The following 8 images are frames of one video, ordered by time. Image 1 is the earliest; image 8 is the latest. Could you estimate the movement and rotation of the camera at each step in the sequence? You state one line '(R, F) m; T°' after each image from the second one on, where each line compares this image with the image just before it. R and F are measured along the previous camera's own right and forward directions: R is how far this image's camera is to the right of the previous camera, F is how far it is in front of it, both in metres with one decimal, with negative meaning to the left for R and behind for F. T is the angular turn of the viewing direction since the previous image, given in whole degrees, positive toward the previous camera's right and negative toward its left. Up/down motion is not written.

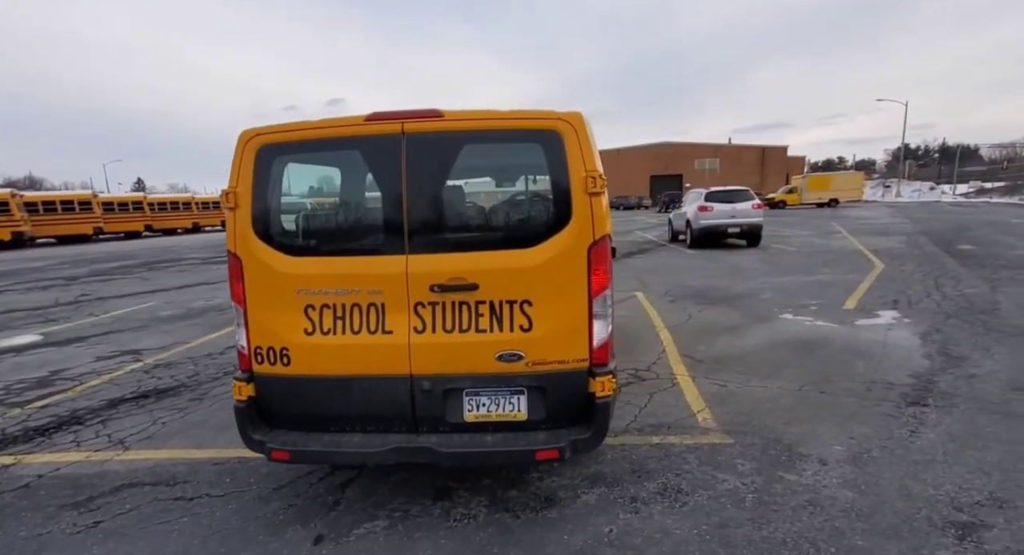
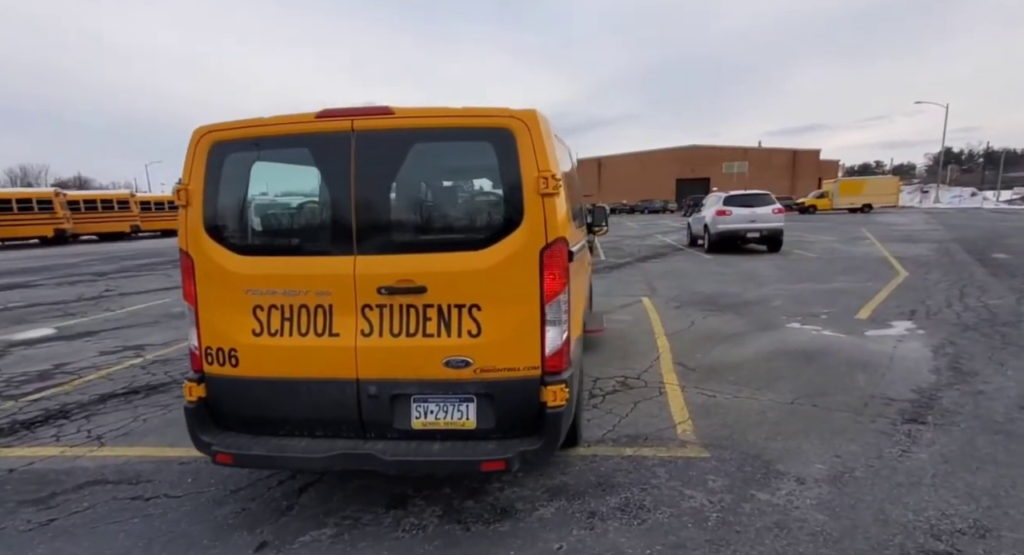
(+0.4, +0.1) m; -3°
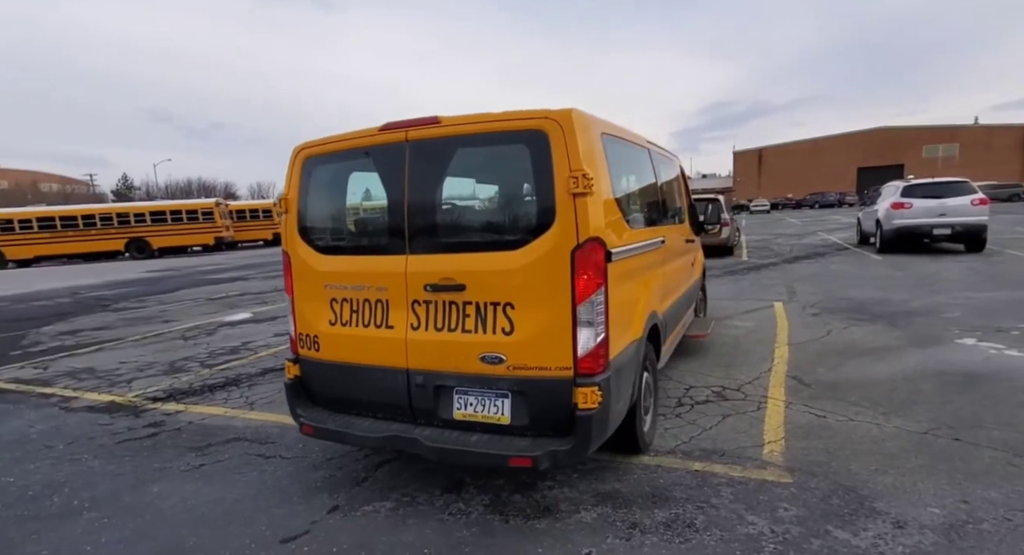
(+0.6, 0.0) m; -17°
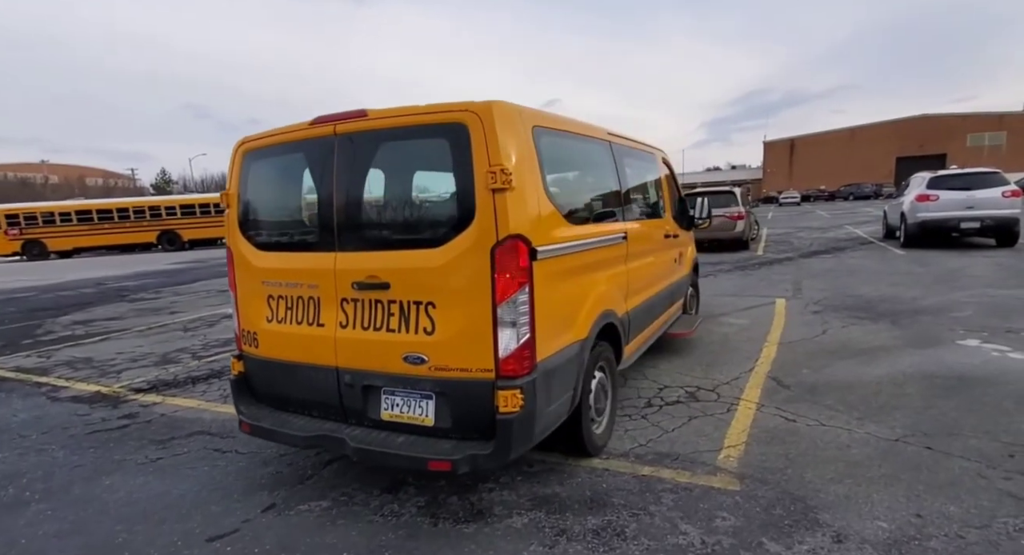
(+0.5, +0.1) m; -3°
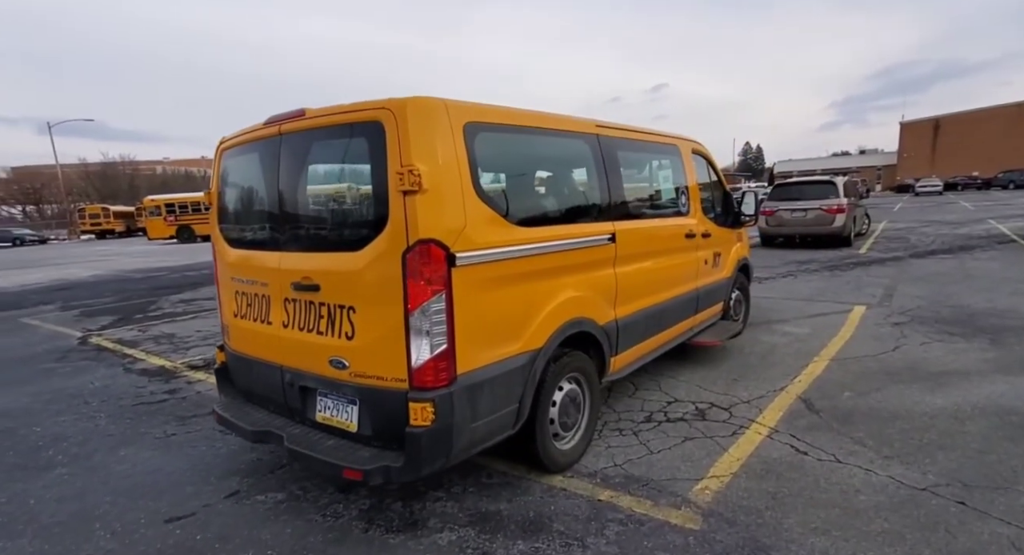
(+0.8, +0.2) m; -11°
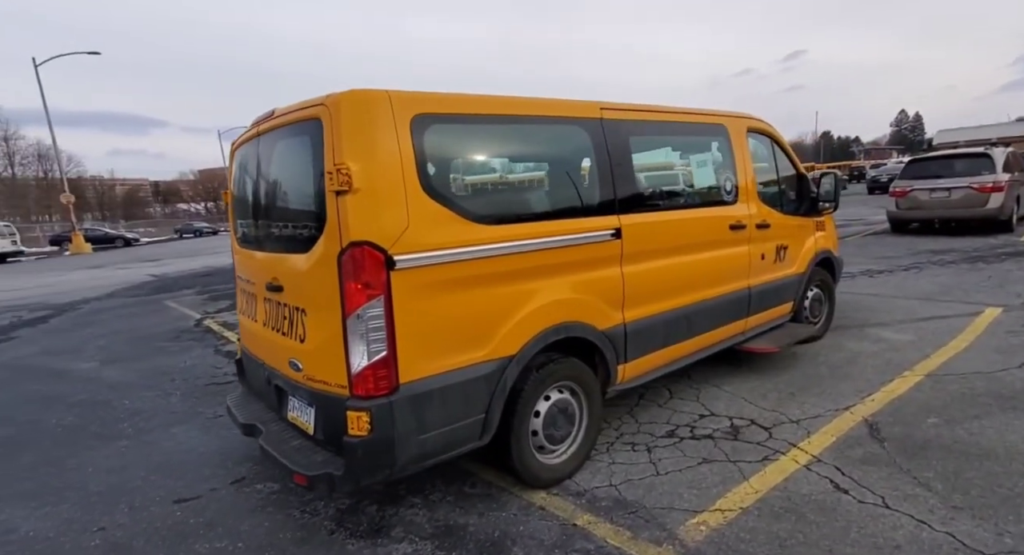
(+0.7, +0.3) m; -12°
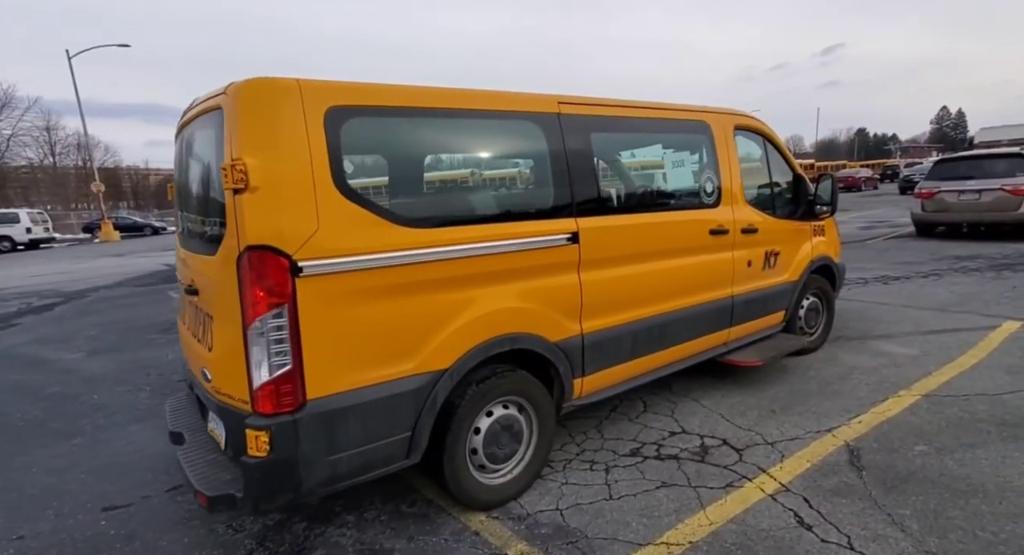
(+0.4, +0.2) m; -2°
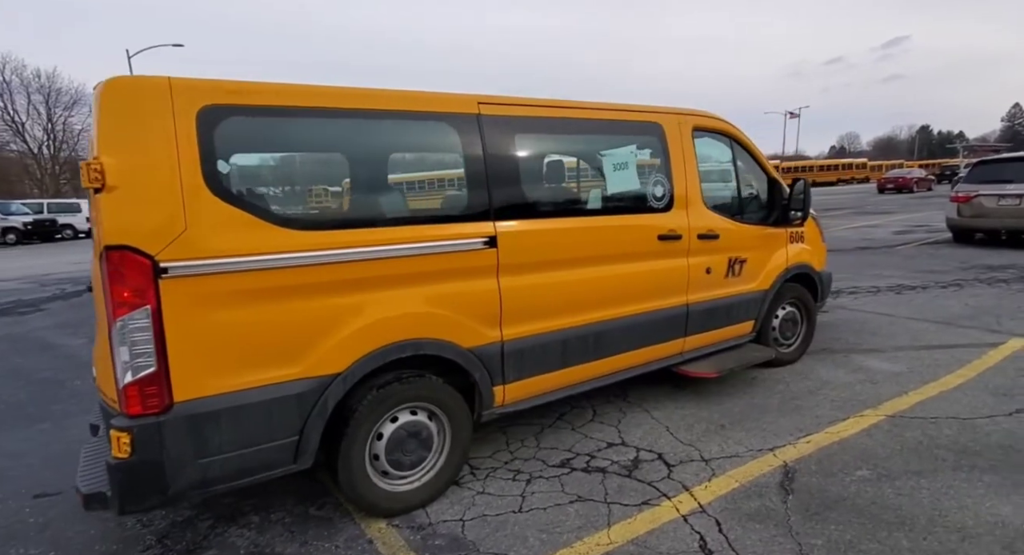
(+0.7, +0.1) m; -4°
